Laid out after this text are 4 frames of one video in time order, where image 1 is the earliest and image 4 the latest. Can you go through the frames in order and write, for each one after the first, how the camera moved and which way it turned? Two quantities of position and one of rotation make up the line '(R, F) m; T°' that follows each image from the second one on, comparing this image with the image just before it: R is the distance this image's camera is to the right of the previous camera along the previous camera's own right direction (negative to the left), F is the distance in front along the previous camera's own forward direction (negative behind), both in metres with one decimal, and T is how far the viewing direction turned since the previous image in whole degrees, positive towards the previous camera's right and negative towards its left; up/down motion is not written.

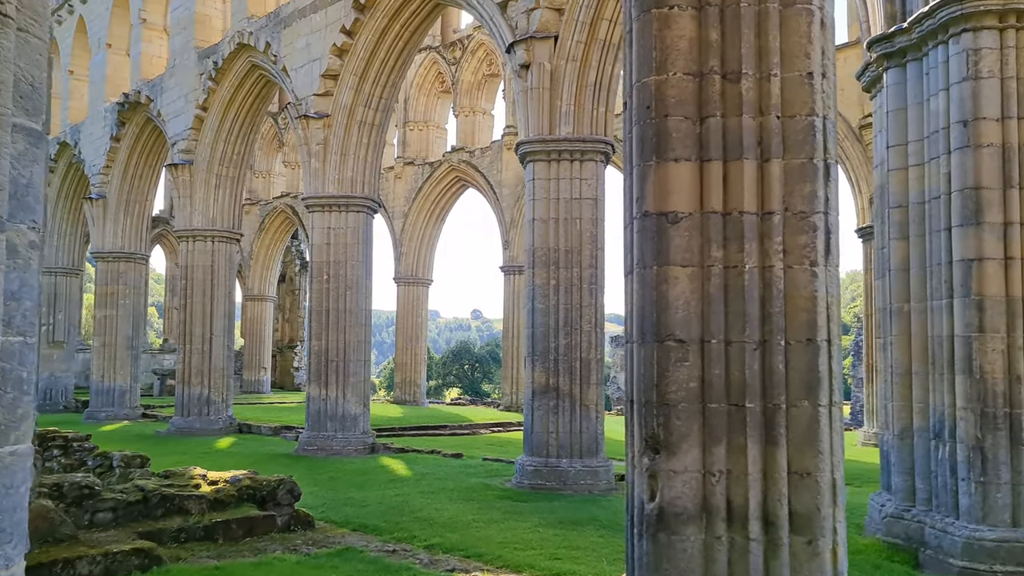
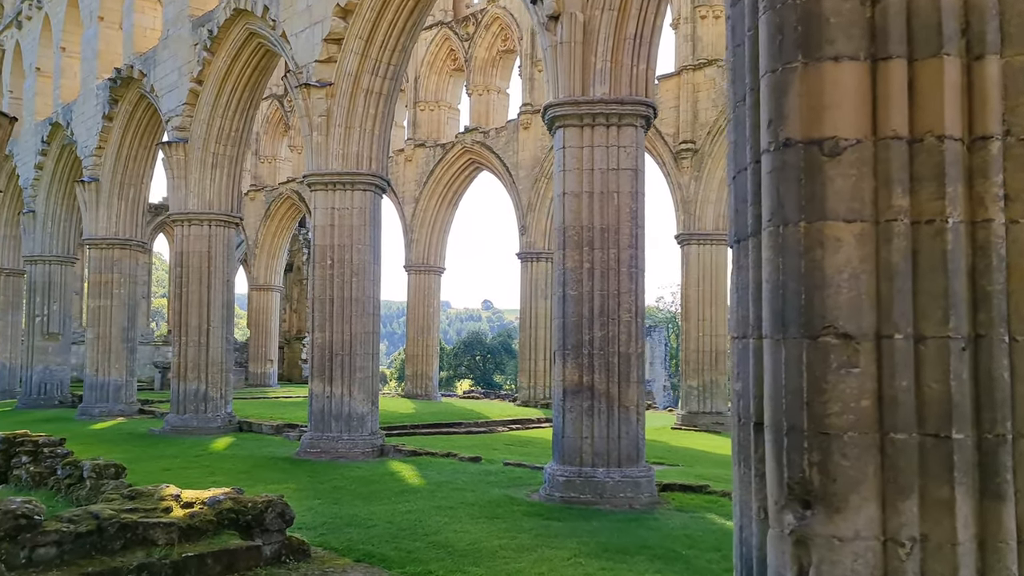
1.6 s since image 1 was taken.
(-0.2, +1.3) m; -1°
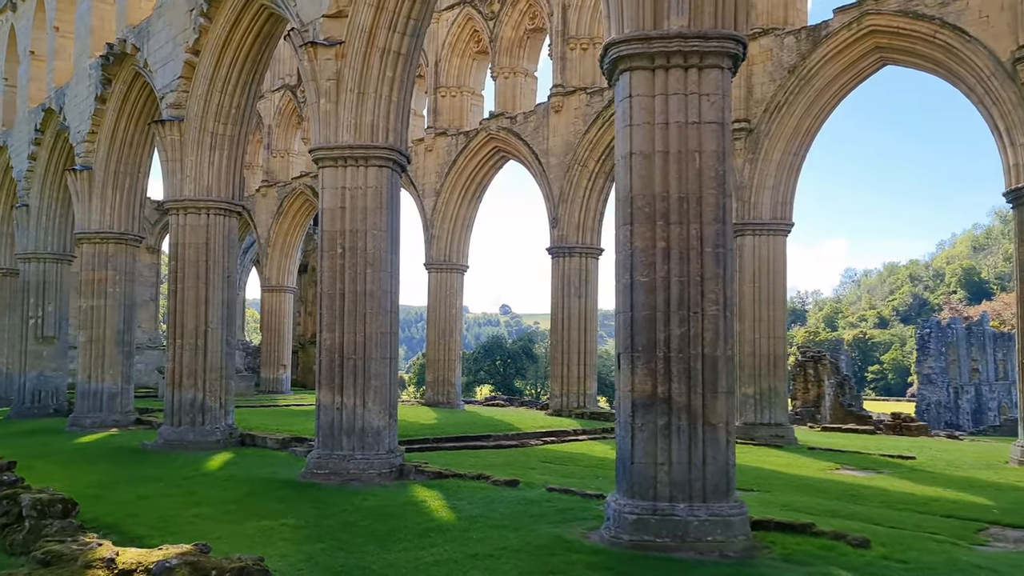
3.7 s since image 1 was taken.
(-0.3, +1.9) m; -1°
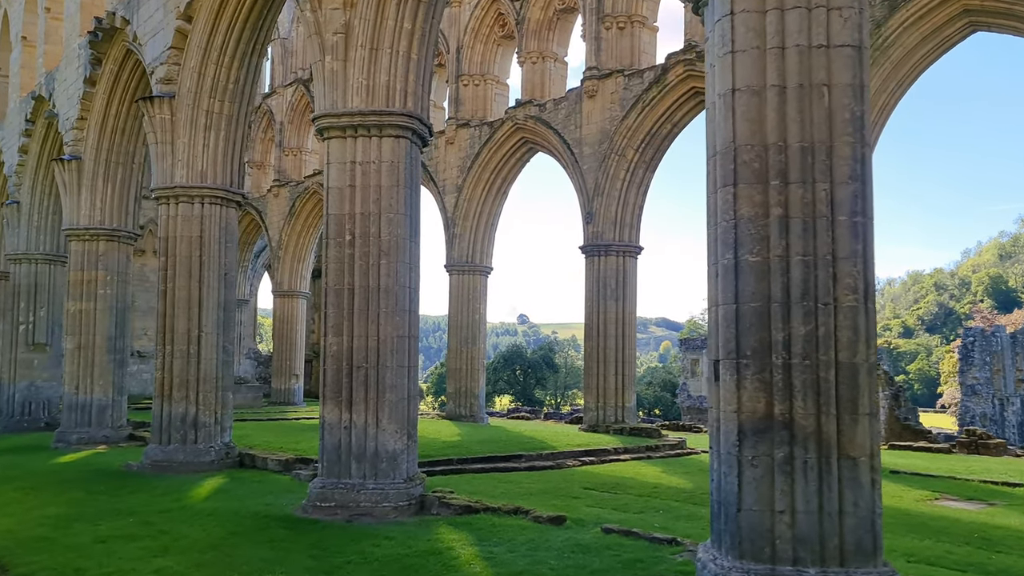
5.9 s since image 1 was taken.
(-0.3, +1.8) m; -1°
